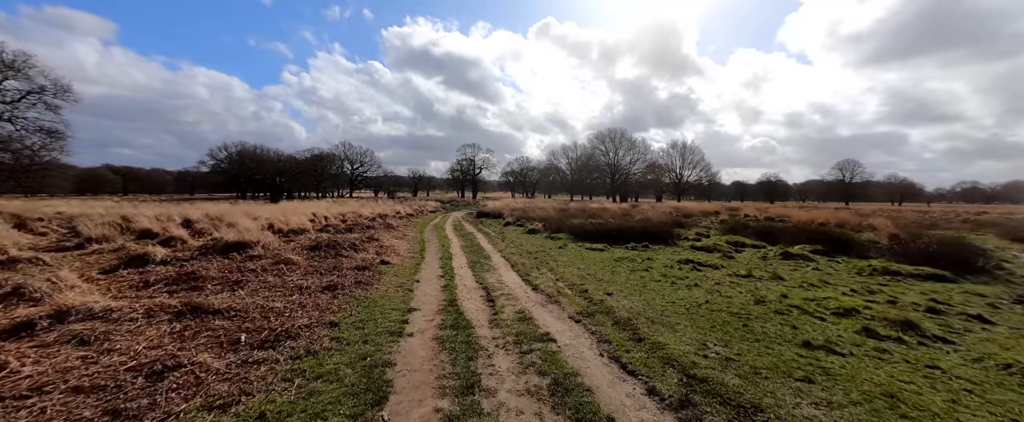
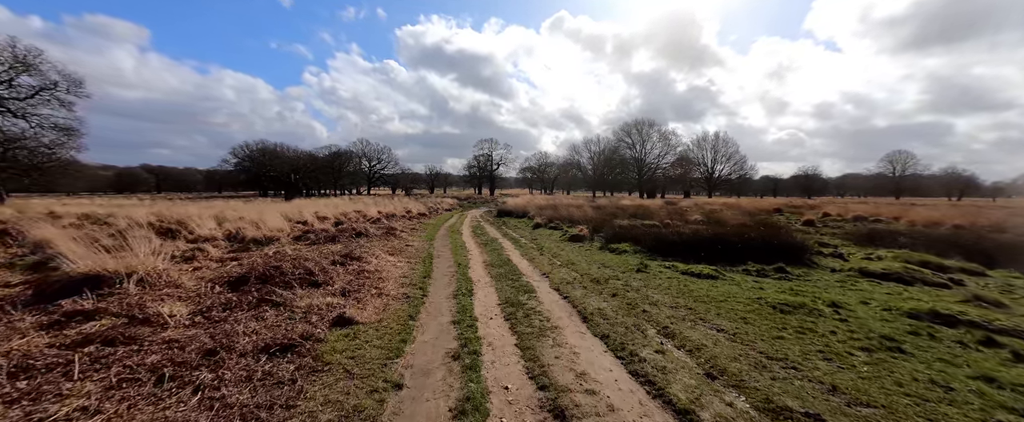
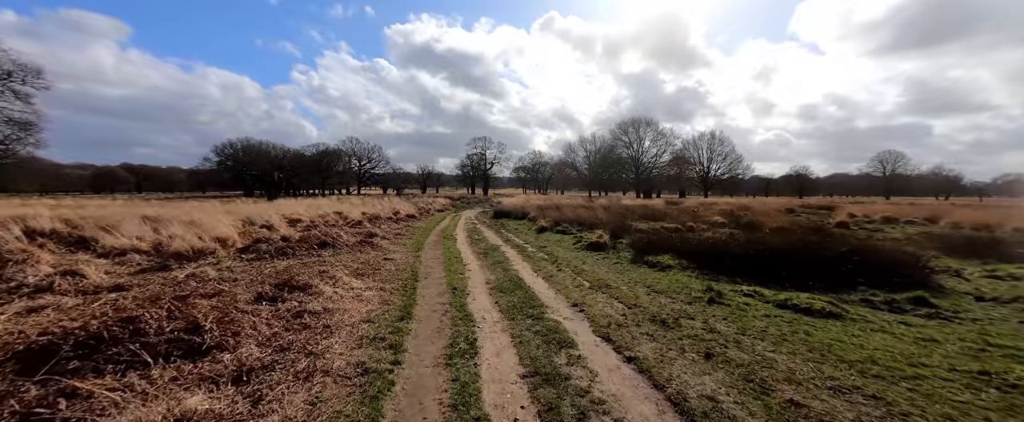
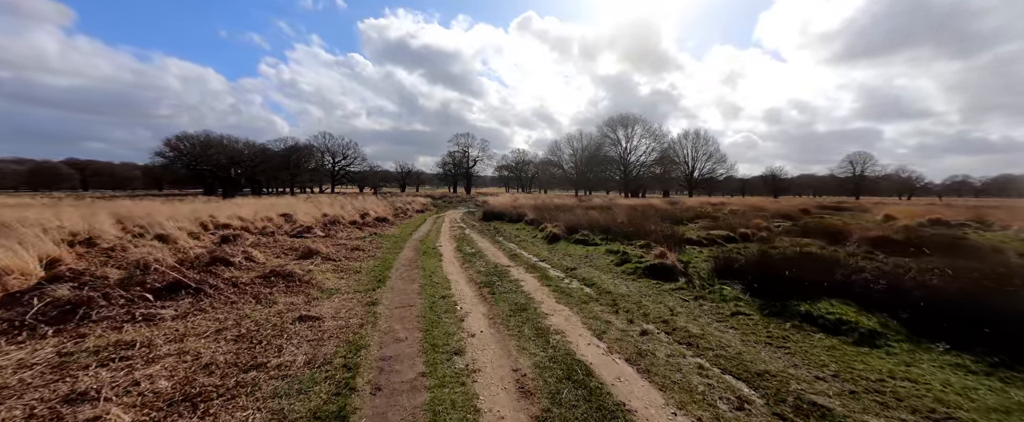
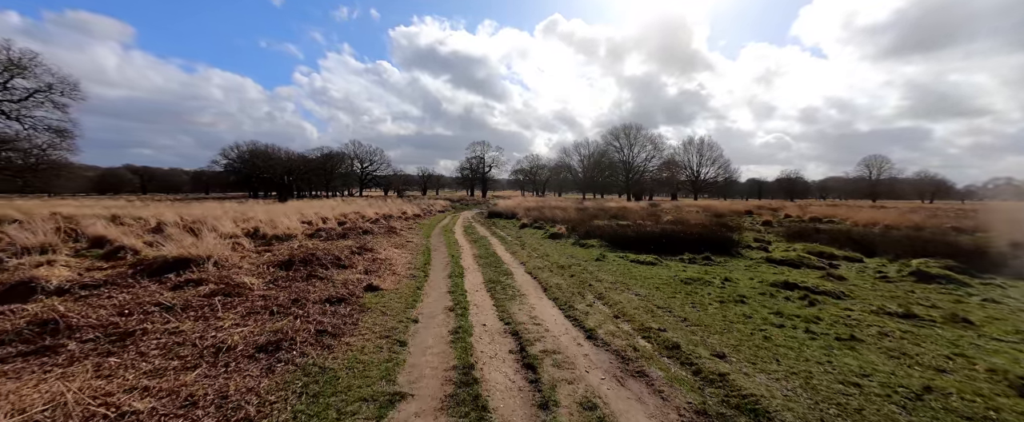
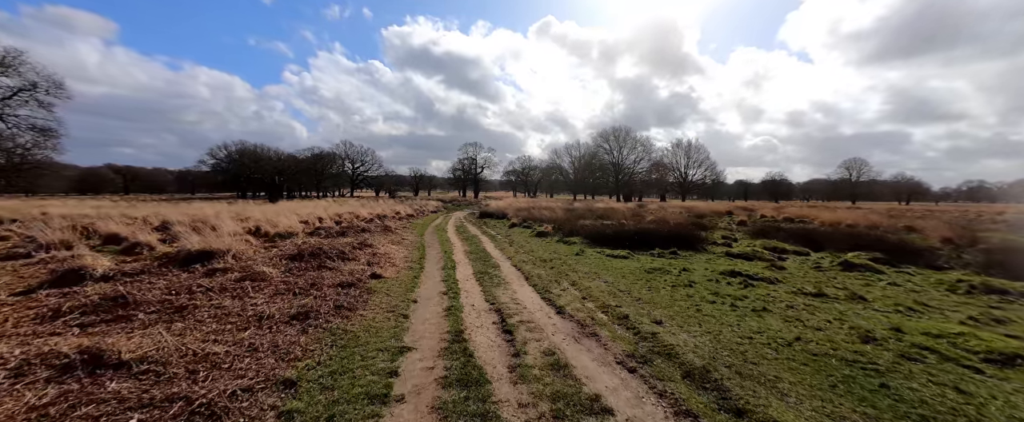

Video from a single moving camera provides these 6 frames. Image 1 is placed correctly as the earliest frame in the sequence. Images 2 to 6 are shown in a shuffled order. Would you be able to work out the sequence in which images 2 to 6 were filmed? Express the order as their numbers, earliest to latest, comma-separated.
6, 5, 2, 3, 4
